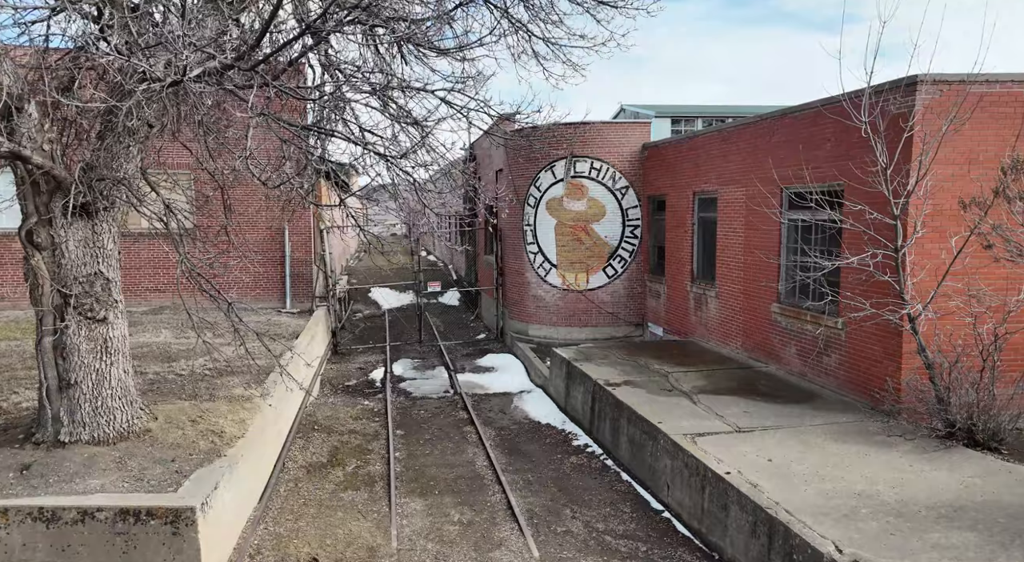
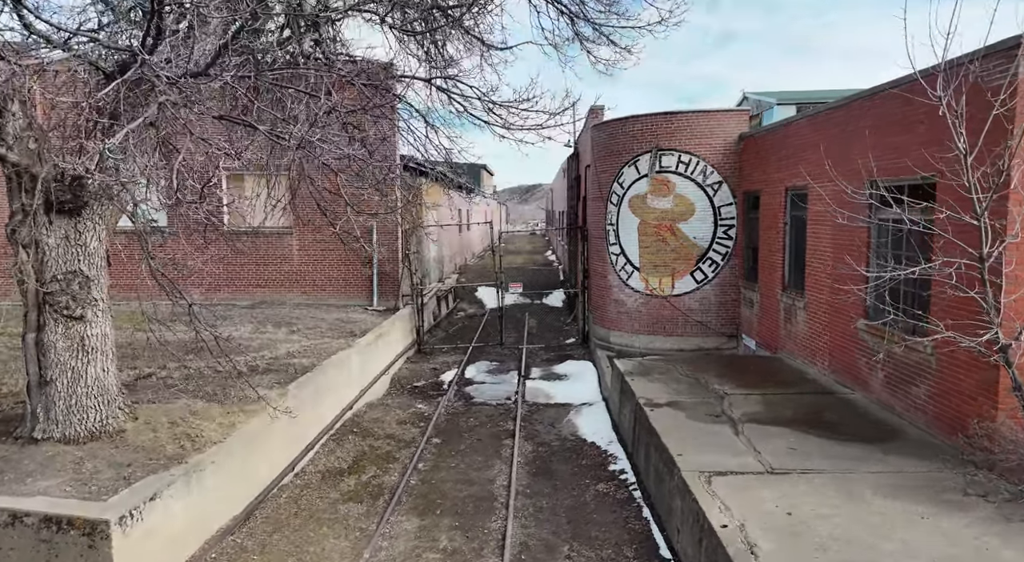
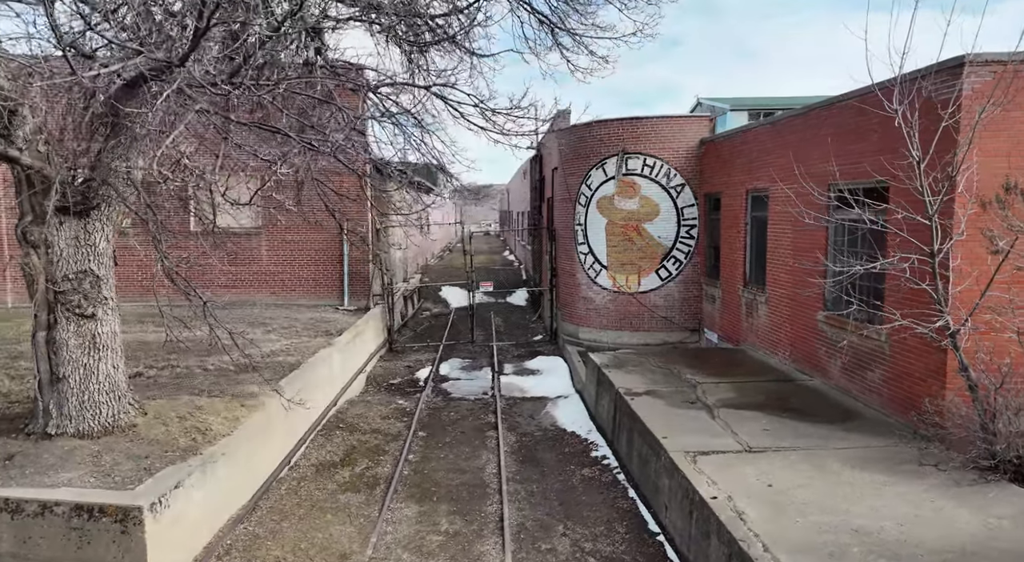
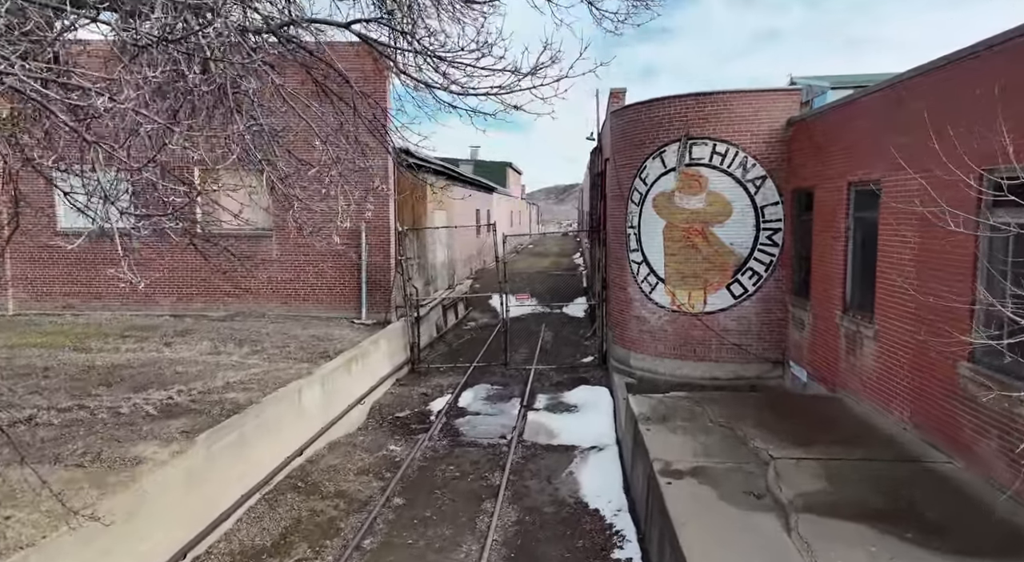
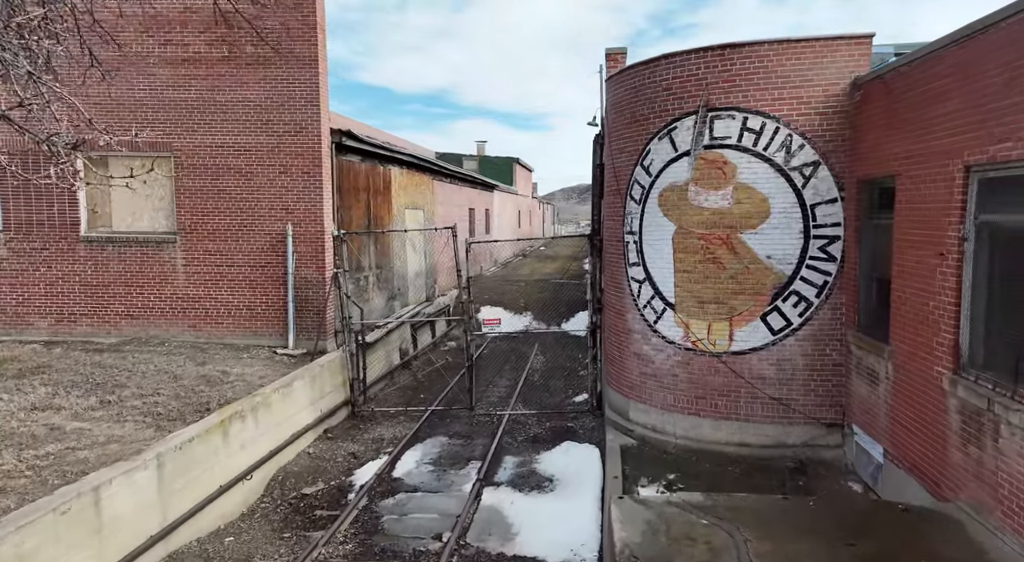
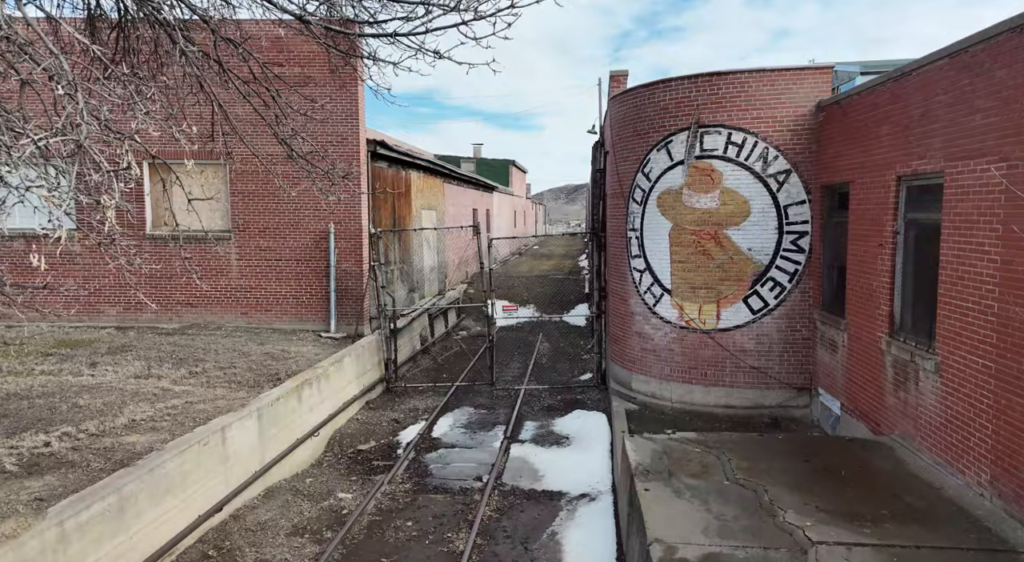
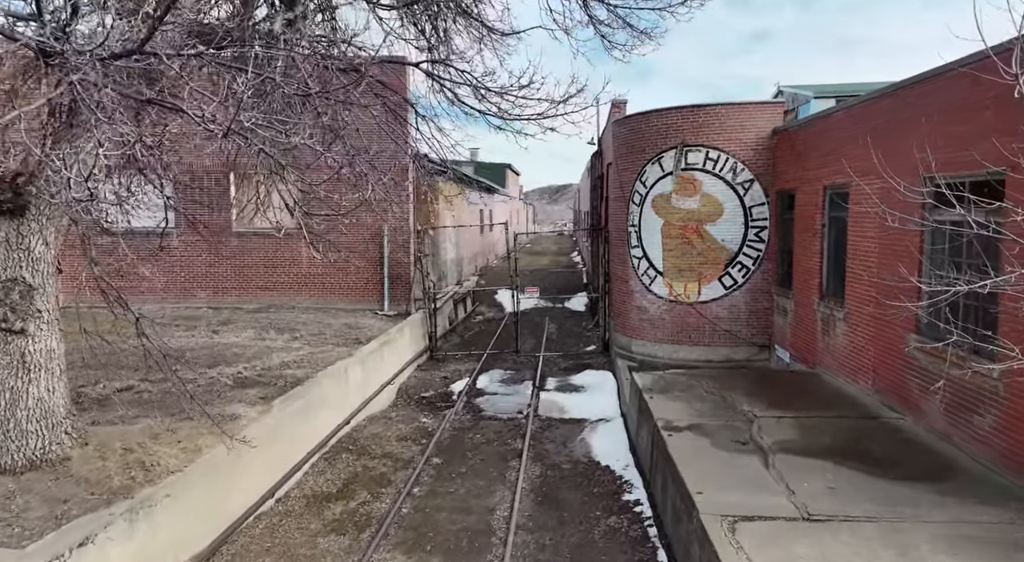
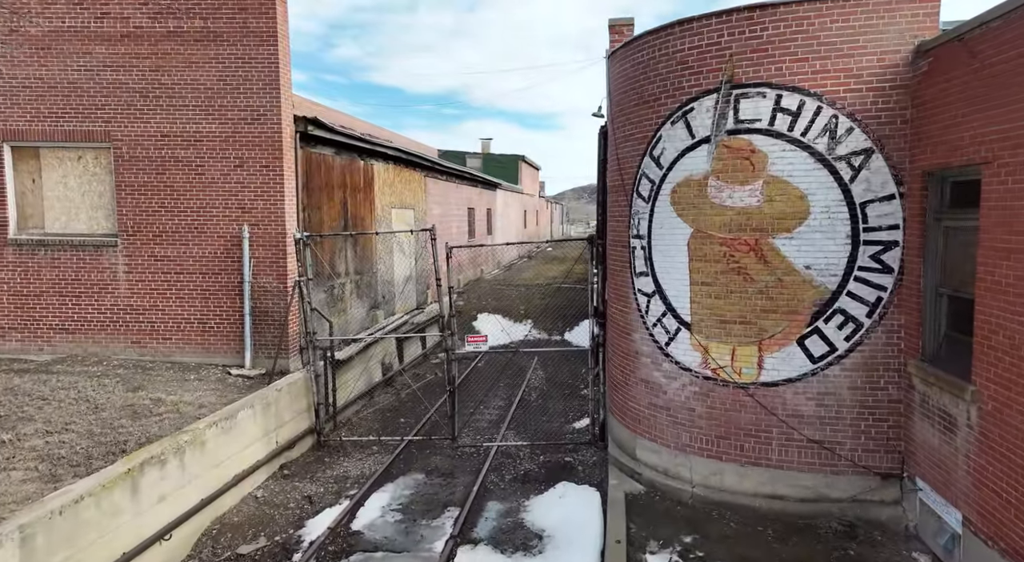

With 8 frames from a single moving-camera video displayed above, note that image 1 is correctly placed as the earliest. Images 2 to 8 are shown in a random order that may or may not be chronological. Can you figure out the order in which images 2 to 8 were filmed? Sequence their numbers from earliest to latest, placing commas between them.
3, 2, 7, 4, 6, 5, 8
